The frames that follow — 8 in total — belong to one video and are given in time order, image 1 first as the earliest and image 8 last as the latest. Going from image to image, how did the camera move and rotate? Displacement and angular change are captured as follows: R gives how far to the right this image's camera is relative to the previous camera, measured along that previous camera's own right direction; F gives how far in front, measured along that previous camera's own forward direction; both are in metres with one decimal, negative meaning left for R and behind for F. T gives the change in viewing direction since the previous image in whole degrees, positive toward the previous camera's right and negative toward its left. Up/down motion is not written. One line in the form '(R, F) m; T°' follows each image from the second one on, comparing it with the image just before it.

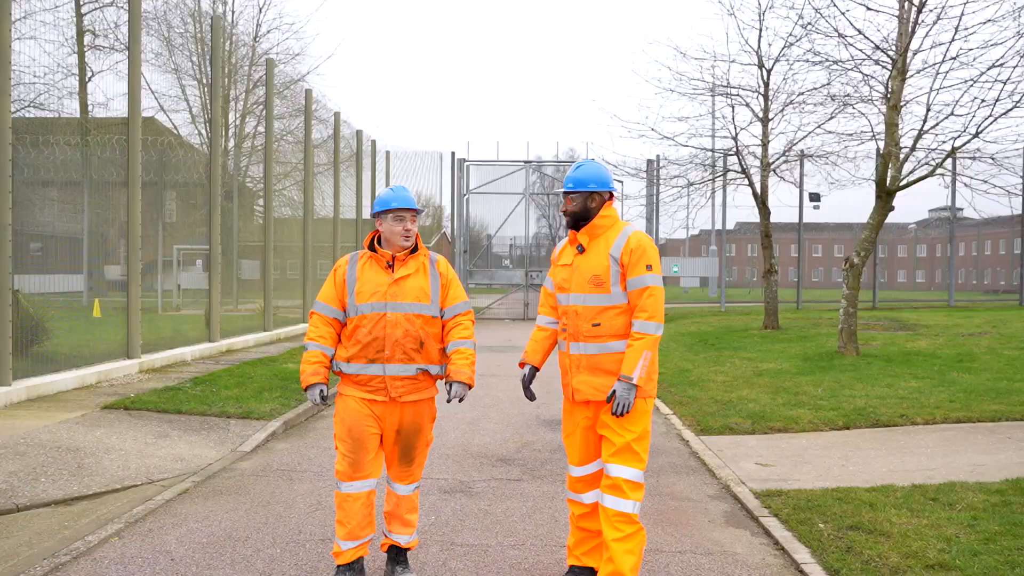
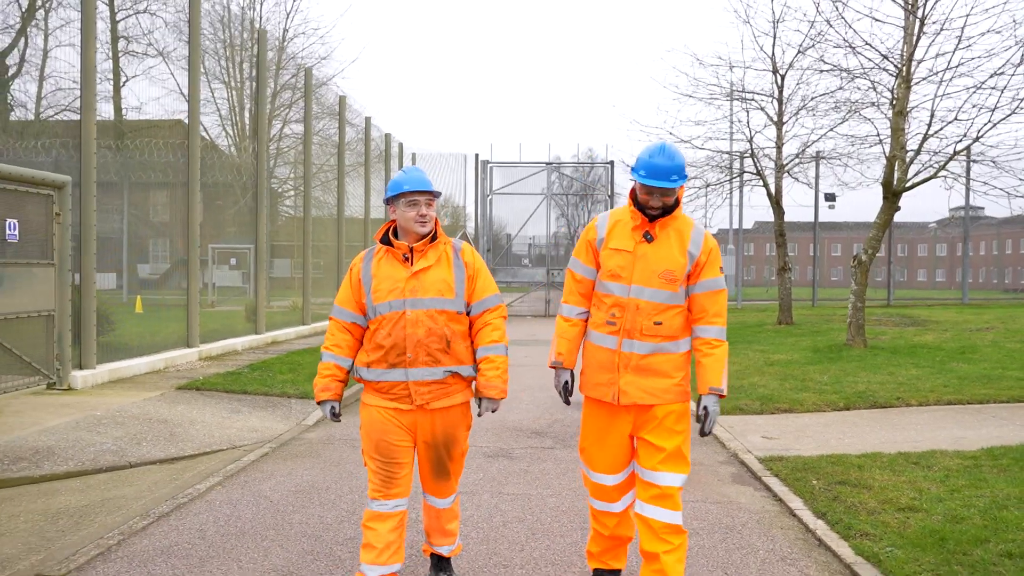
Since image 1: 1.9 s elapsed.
(-0.2, -1.0) m; -1°
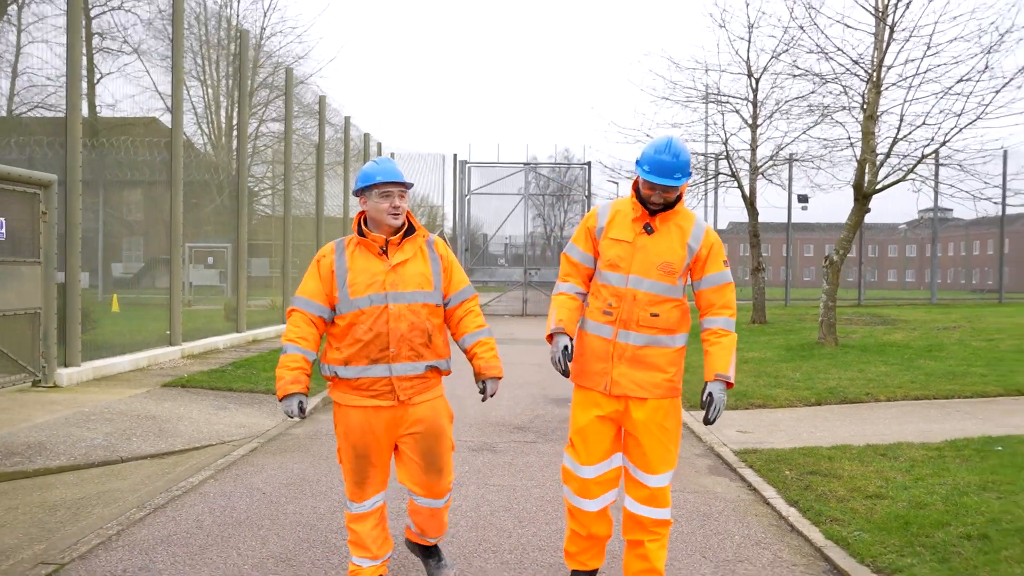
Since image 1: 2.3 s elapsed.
(-0.1, -0.2) m; +2°
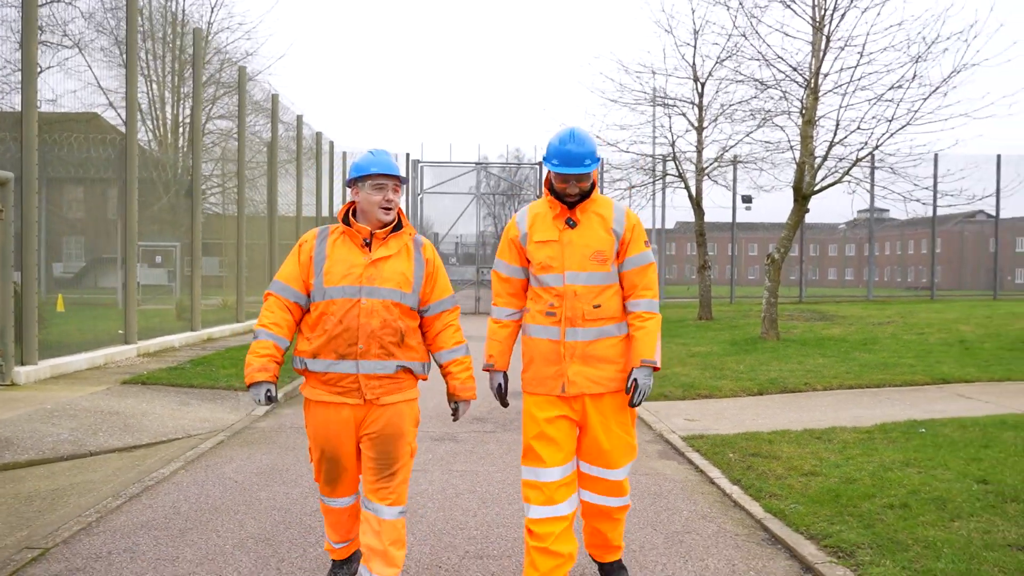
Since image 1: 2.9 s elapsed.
(-0.1, -0.4) m; +3°
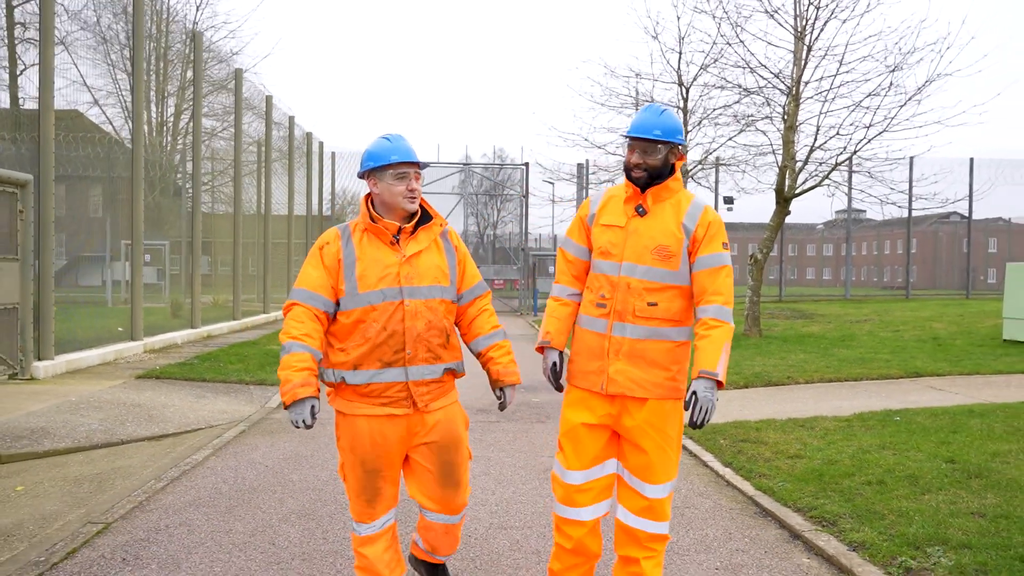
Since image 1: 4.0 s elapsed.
(-0.3, -0.6) m; +1°
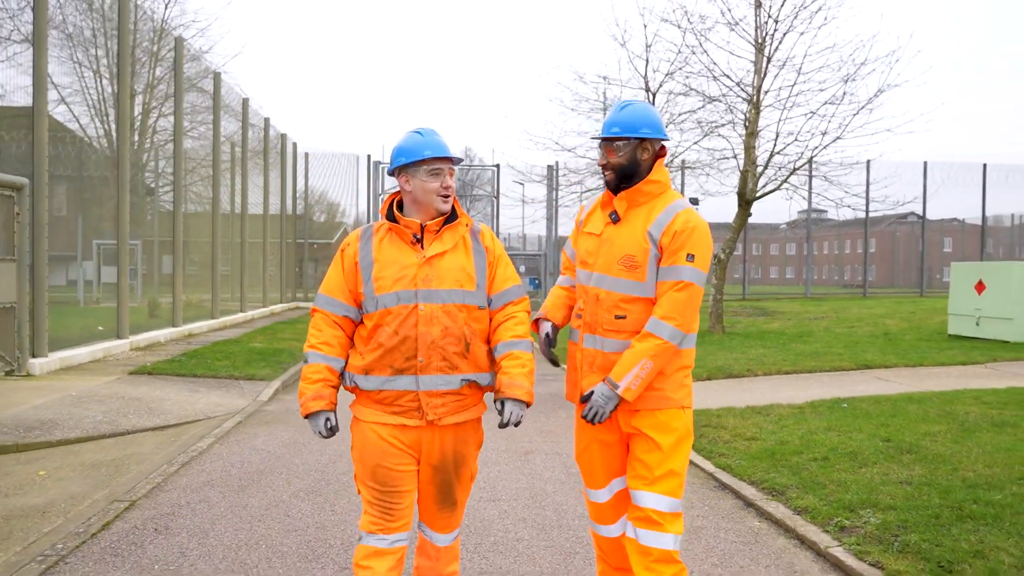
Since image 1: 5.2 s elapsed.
(-0.1, -0.7) m; +2°
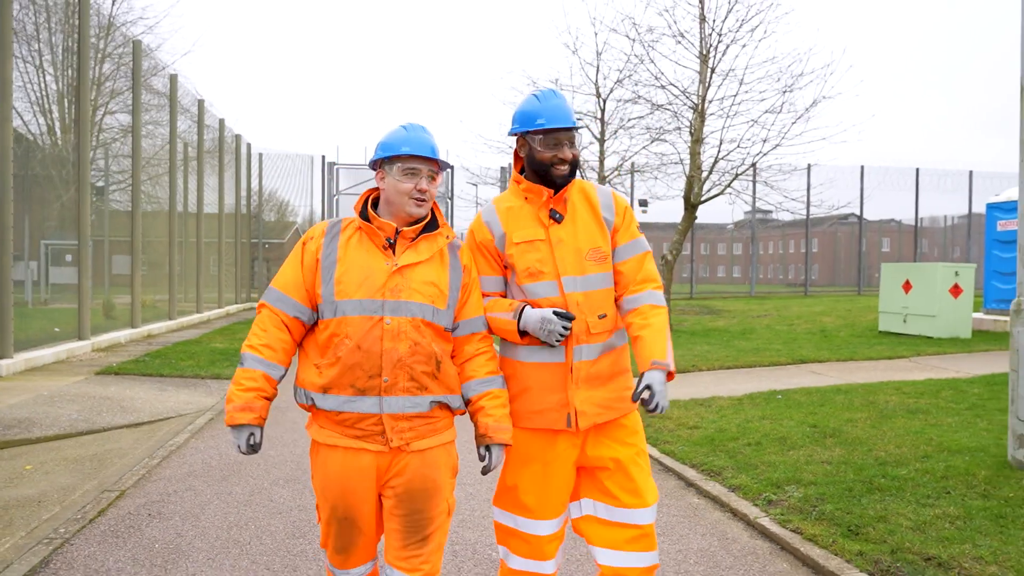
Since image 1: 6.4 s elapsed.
(-0.1, -0.6) m; +3°
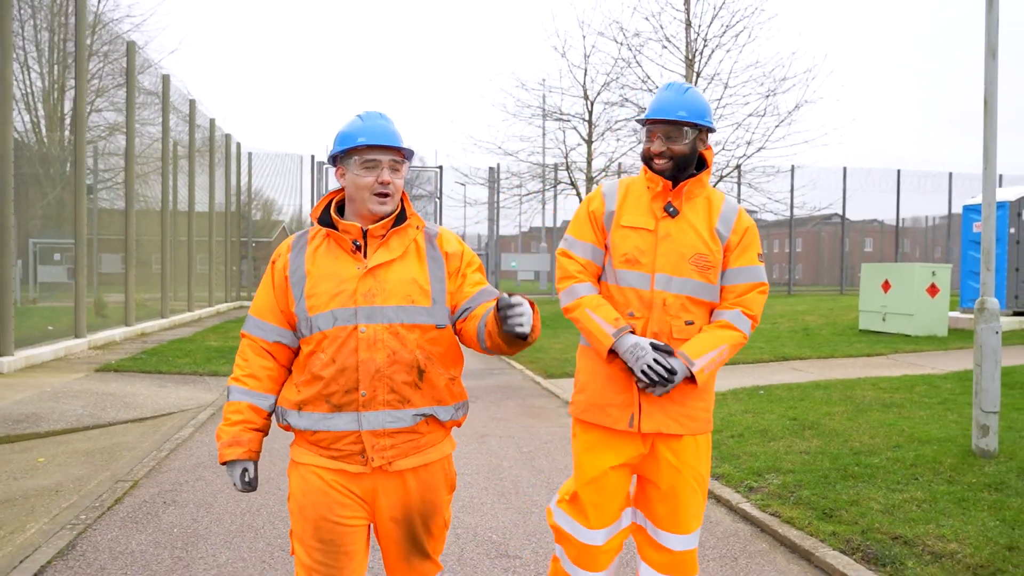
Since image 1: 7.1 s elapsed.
(-0.1, -0.4) m; +1°
